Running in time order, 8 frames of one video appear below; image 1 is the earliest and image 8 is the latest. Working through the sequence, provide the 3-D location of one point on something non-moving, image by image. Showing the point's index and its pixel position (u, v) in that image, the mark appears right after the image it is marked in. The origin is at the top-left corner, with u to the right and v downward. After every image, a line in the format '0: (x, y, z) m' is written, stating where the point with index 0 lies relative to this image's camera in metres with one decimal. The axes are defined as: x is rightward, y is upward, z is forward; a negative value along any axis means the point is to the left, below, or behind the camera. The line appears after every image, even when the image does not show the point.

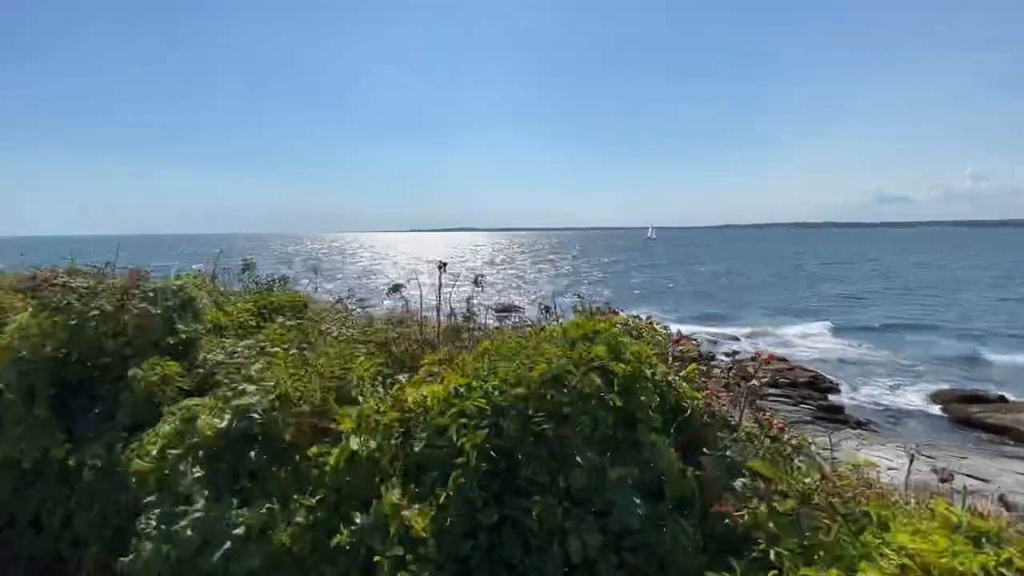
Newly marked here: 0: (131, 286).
0: (-2.5, 0.0, +3.1) m
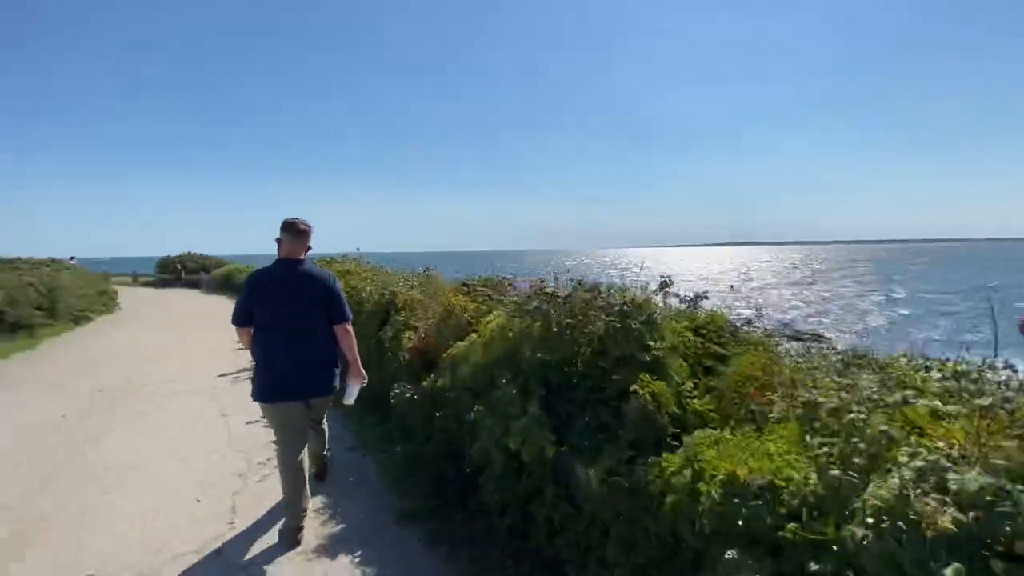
0: (+0.6, -0.1, +3.2) m
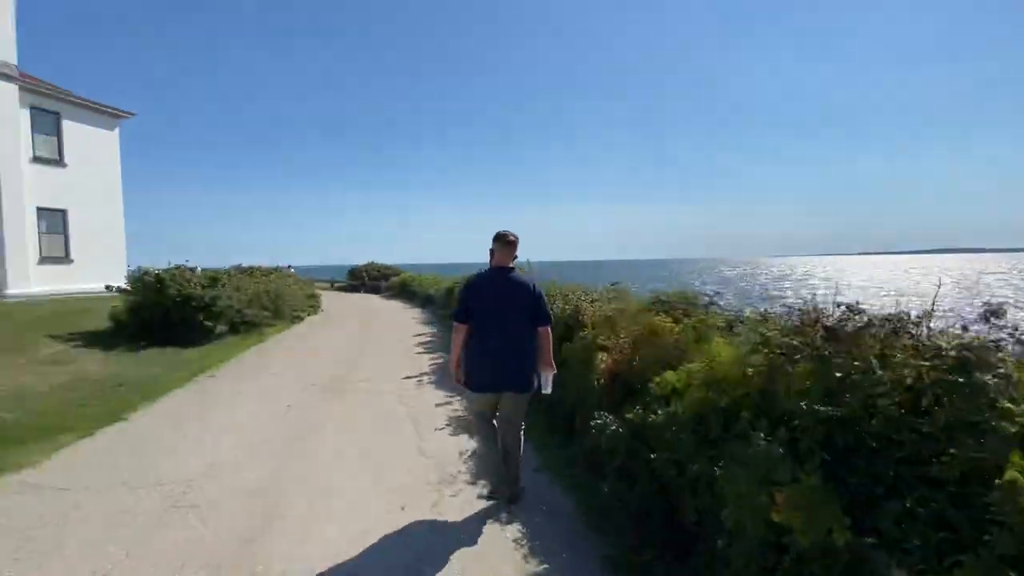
0: (+1.9, -0.2, +2.4) m
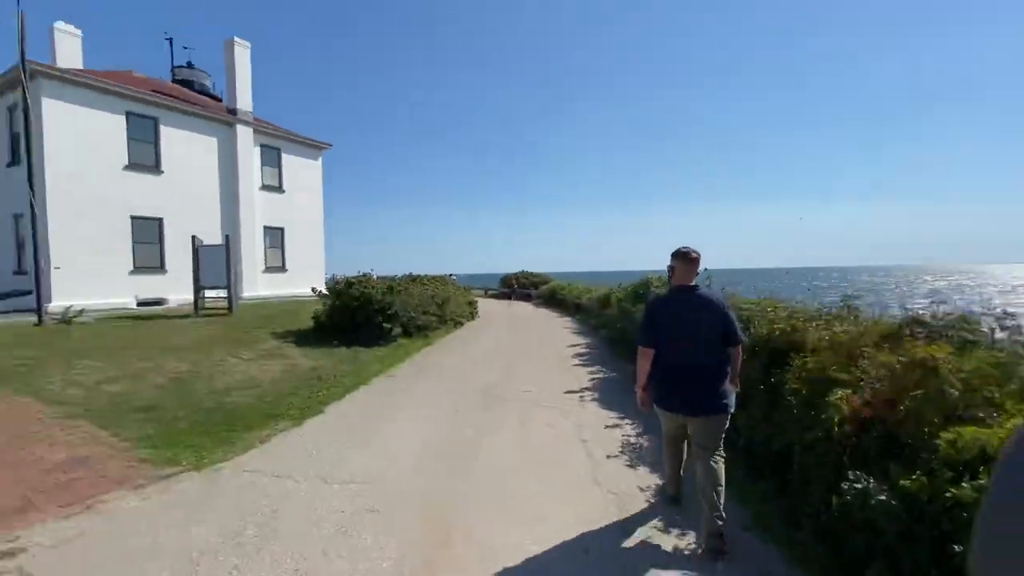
0: (+2.8, -0.3, +1.2) m
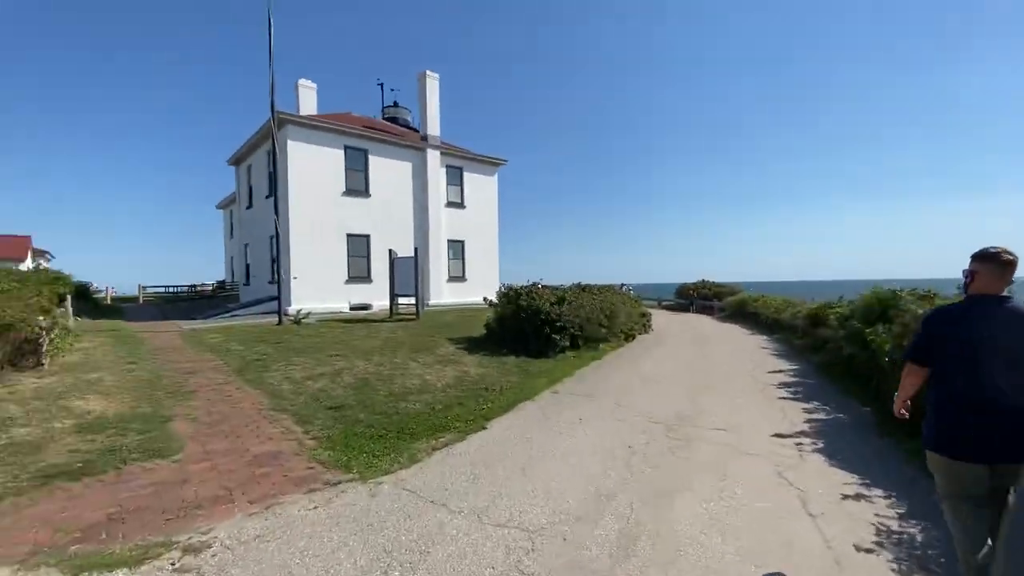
0: (+2.9, -0.4, -0.7) m
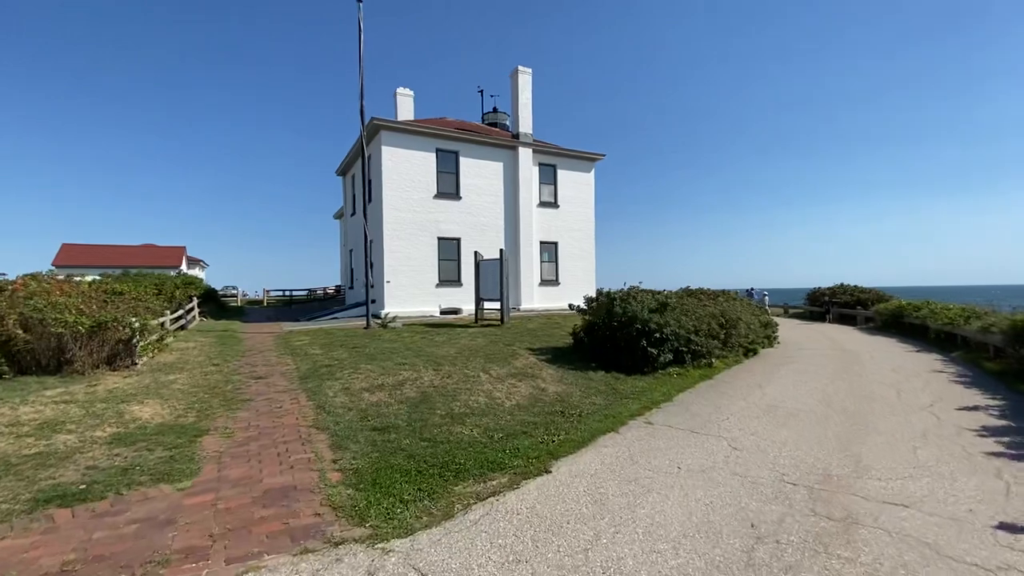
0: (+1.9, -0.3, -2.8) m
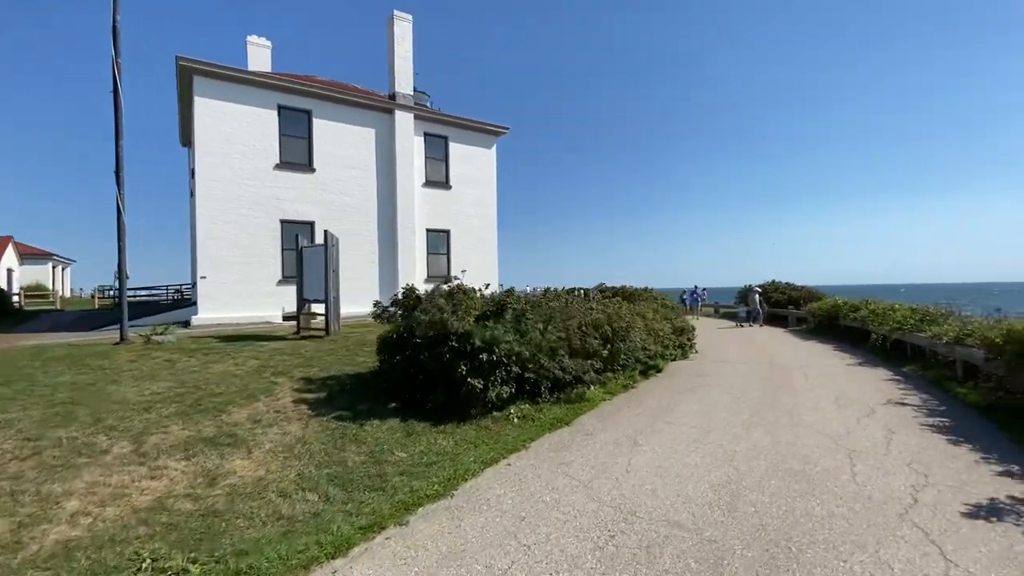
0: (-0.5, -0.3, -7.0) m
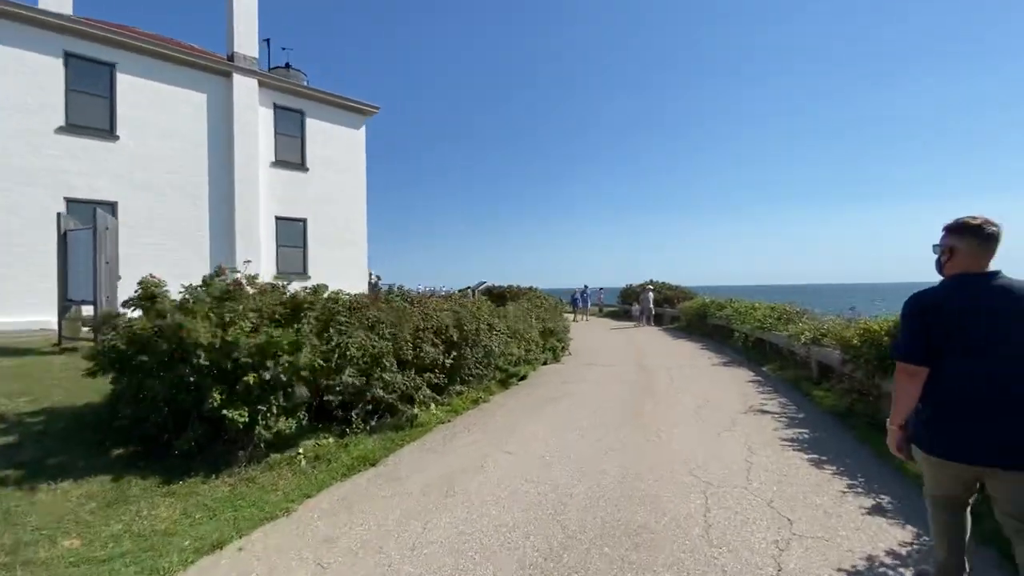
0: (+0.1, -0.2, -8.7) m
